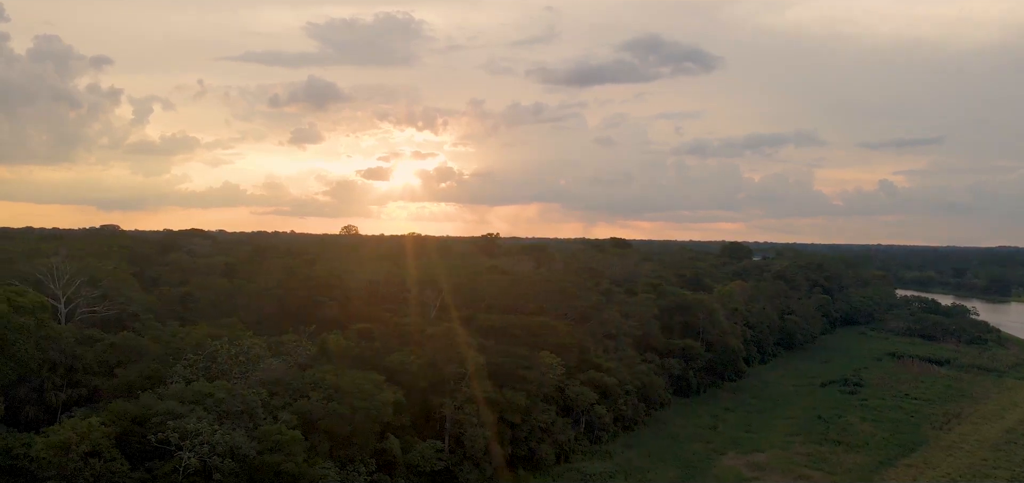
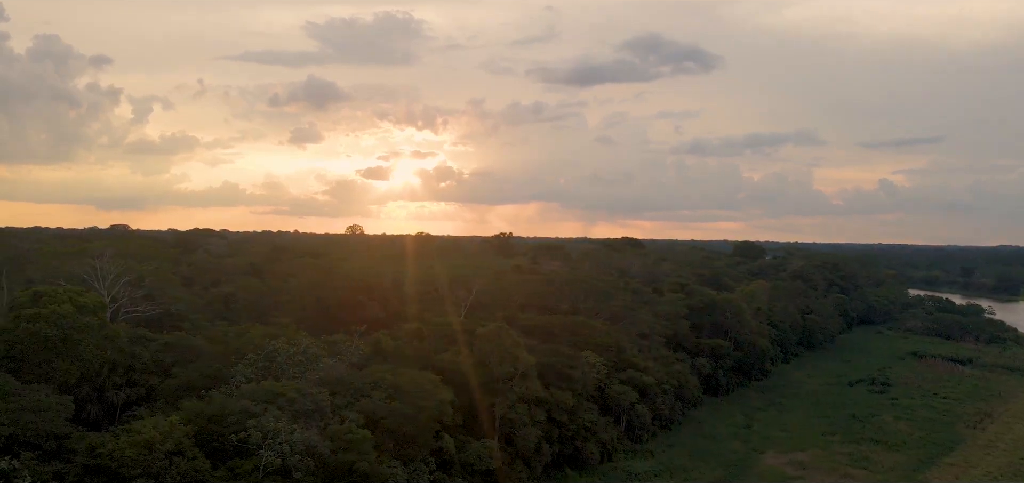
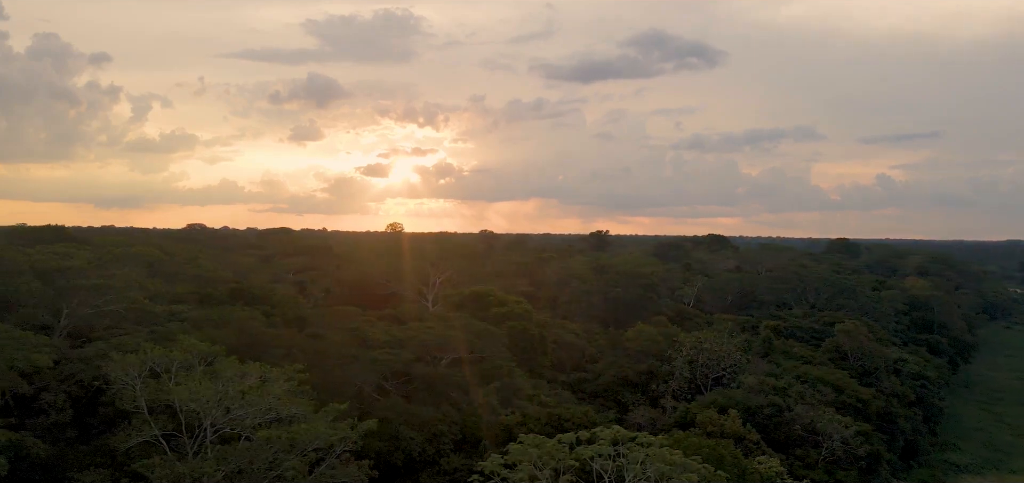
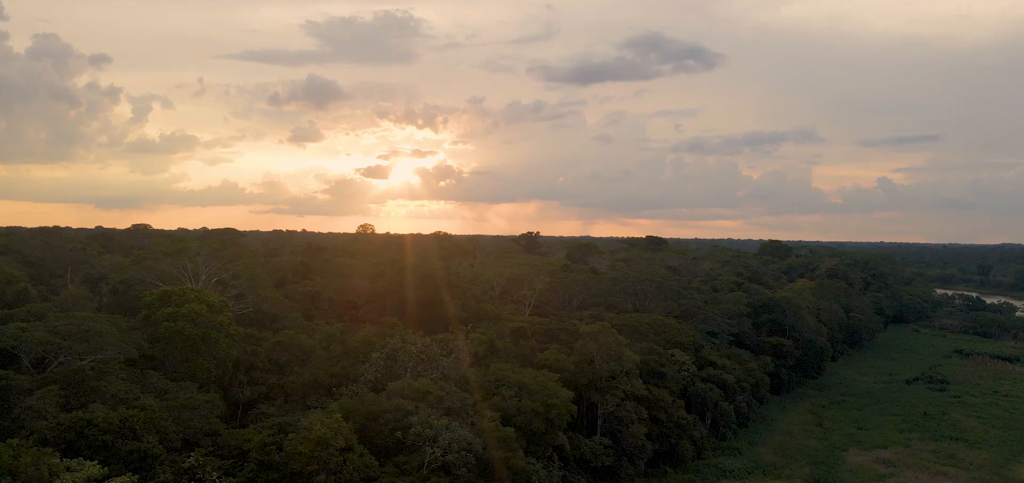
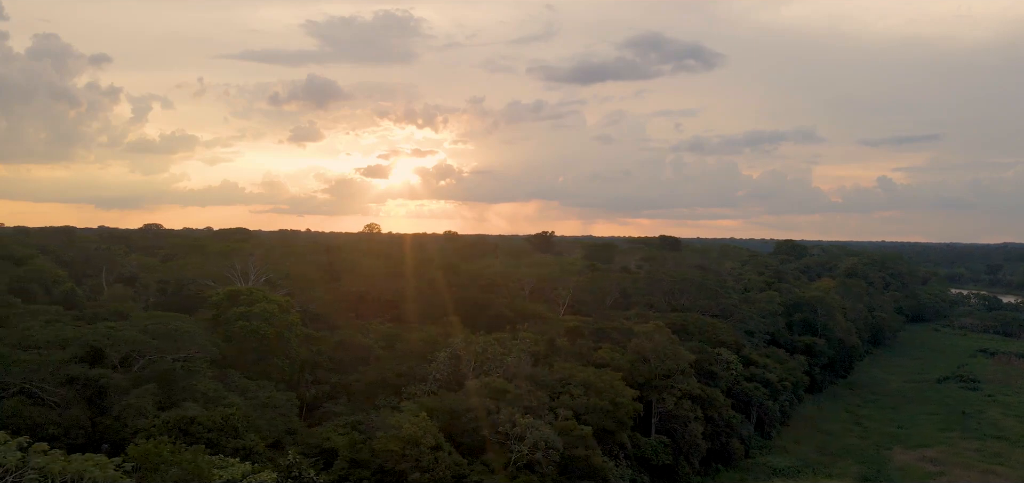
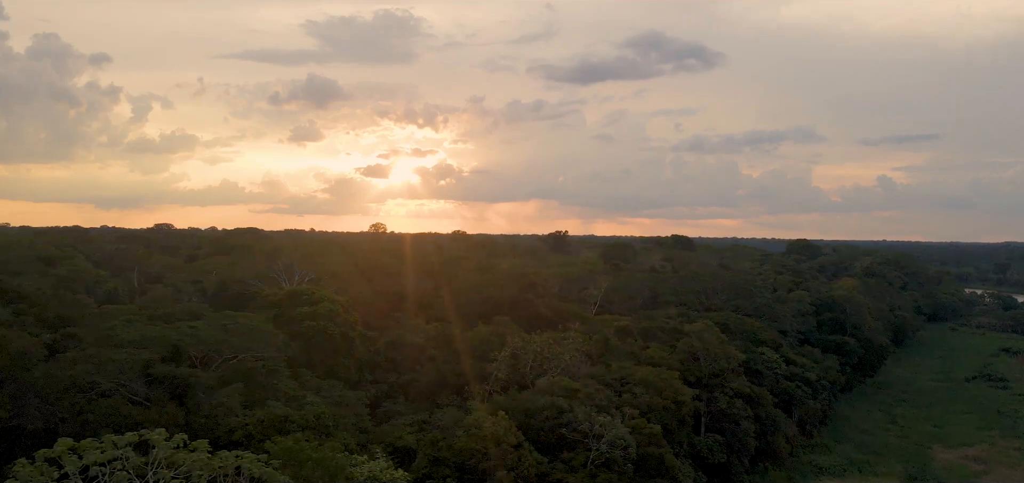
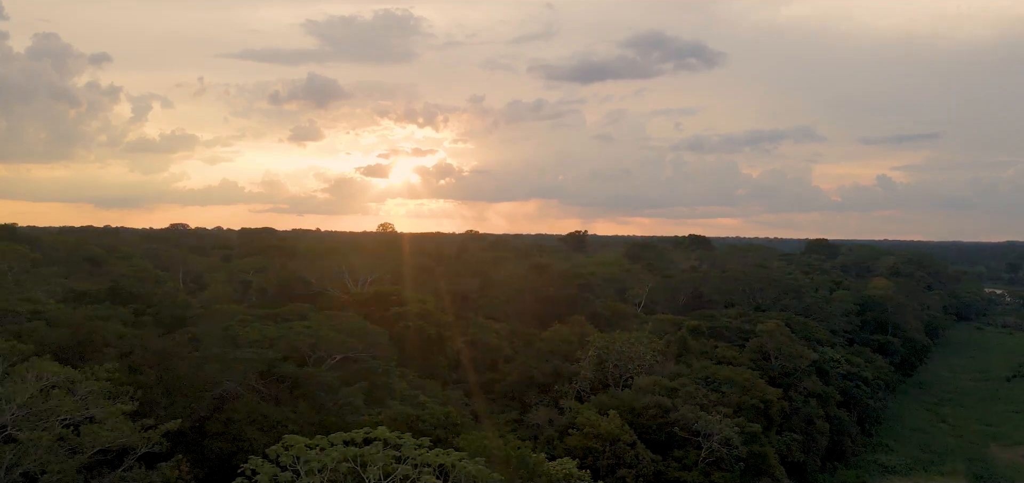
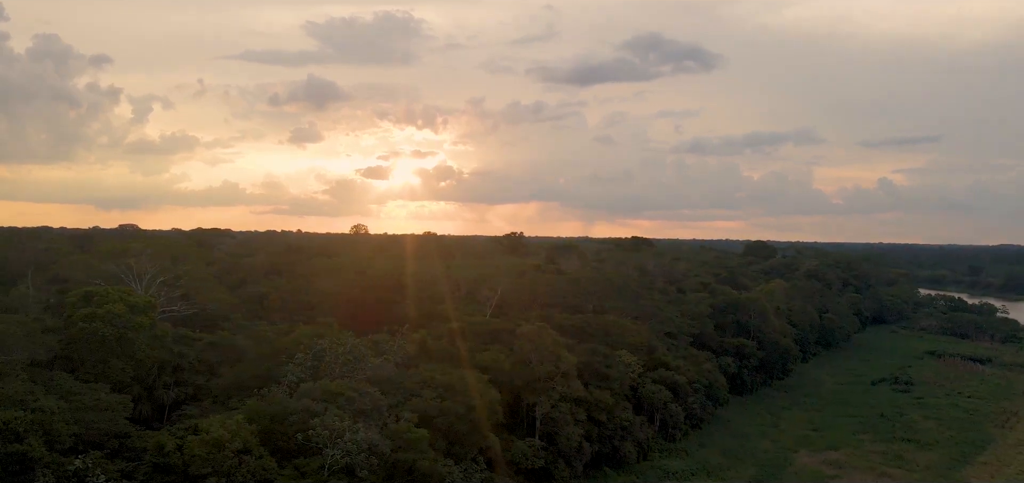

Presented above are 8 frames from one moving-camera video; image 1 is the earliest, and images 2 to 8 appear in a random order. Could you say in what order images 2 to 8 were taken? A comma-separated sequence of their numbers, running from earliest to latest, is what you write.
2, 8, 4, 5, 6, 7, 3
